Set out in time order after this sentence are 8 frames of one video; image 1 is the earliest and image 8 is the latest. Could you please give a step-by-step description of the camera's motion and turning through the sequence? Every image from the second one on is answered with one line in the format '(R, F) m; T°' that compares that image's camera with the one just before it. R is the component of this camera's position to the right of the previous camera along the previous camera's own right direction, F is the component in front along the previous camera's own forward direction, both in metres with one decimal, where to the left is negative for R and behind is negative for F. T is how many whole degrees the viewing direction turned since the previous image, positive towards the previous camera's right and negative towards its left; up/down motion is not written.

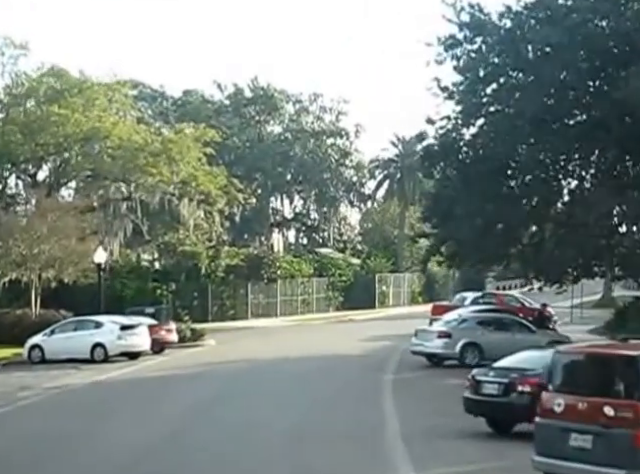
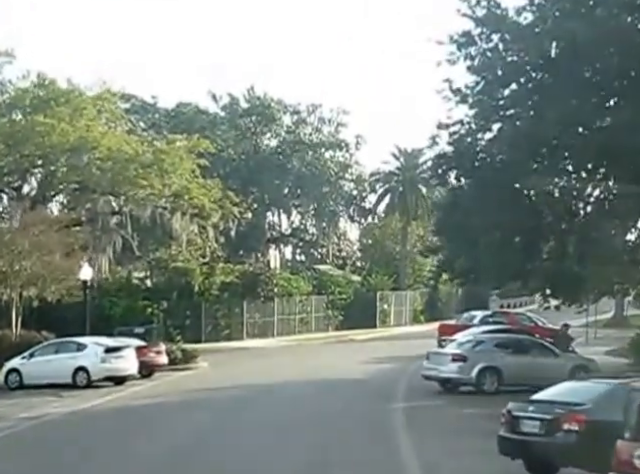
(-0.2, +2.5) m; 0°
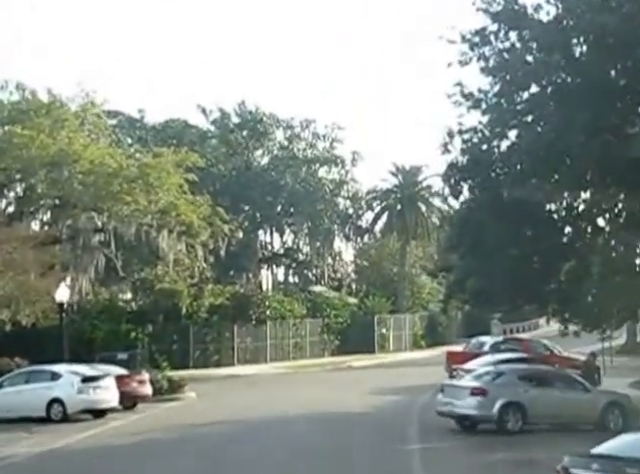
(-0.2, +2.8) m; 0°
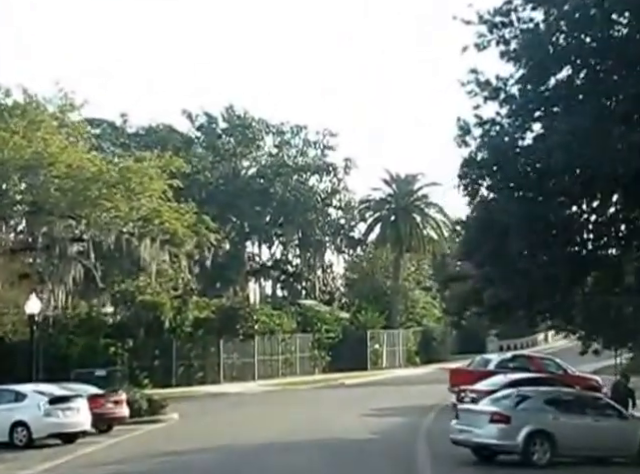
(-0.2, +2.7) m; +1°
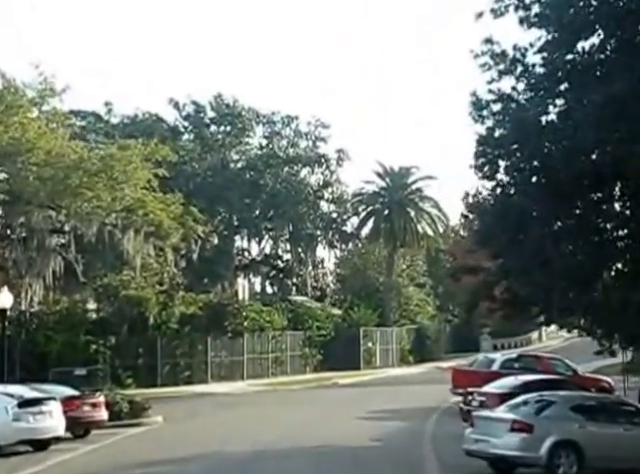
(-0.2, +2.1) m; +1°
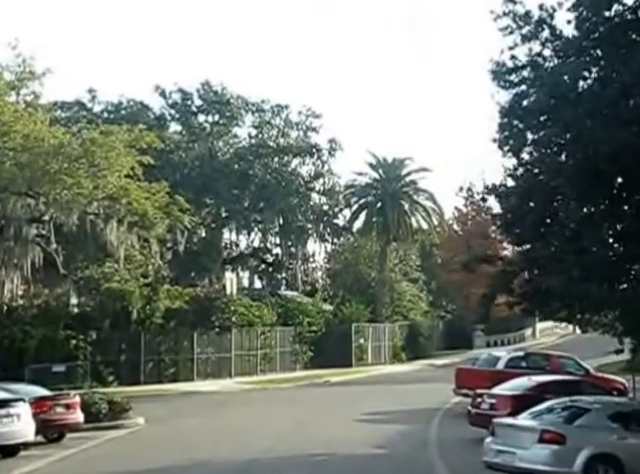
(-0.2, +2.0) m; +1°
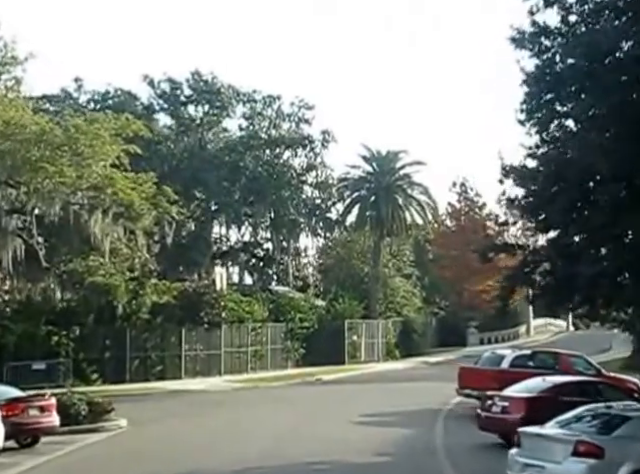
(-0.2, +1.6) m; +1°
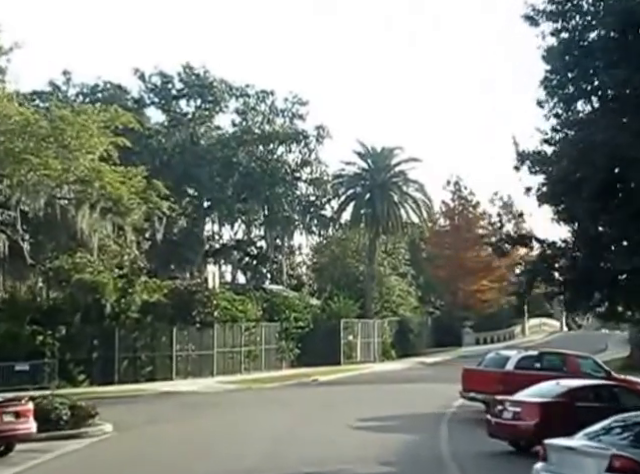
(-0.1, +1.3) m; 0°
